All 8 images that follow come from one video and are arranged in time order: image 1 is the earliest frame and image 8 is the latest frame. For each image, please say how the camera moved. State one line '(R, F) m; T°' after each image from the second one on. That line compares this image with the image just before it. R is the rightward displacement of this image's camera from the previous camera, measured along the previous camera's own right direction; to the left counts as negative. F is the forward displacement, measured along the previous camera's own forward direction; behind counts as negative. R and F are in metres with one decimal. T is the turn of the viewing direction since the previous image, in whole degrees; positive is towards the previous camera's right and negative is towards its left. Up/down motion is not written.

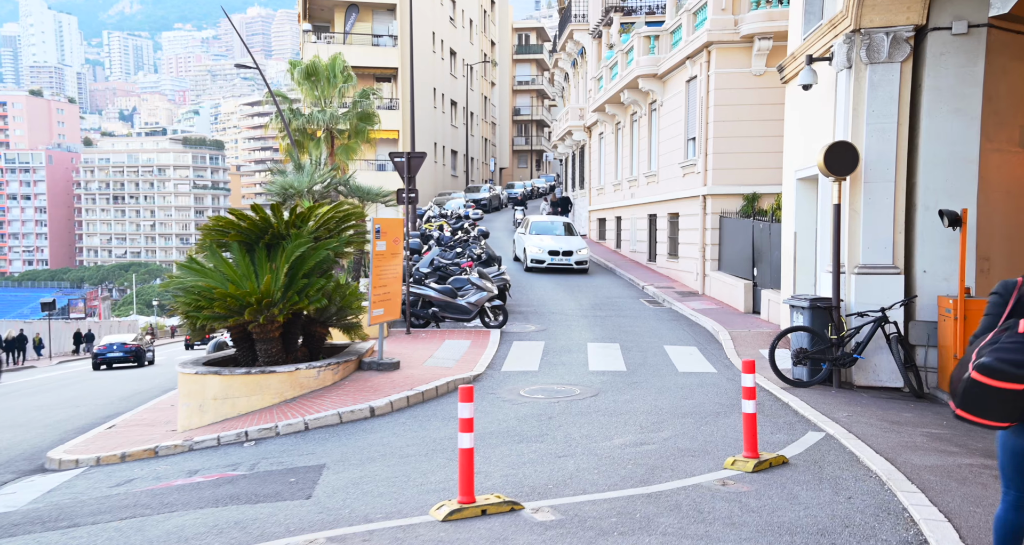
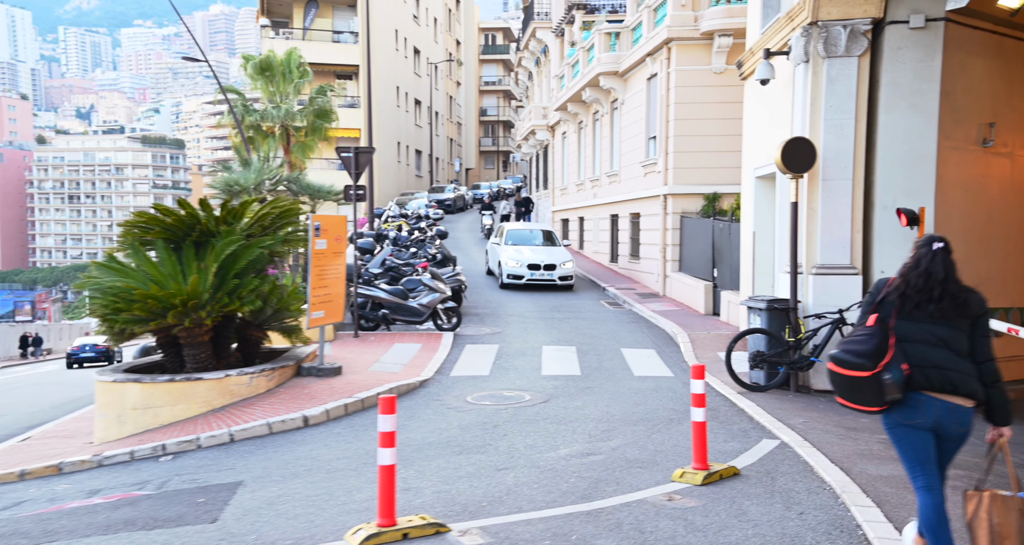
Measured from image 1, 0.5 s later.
(+0.2, +0.4) m; +2°
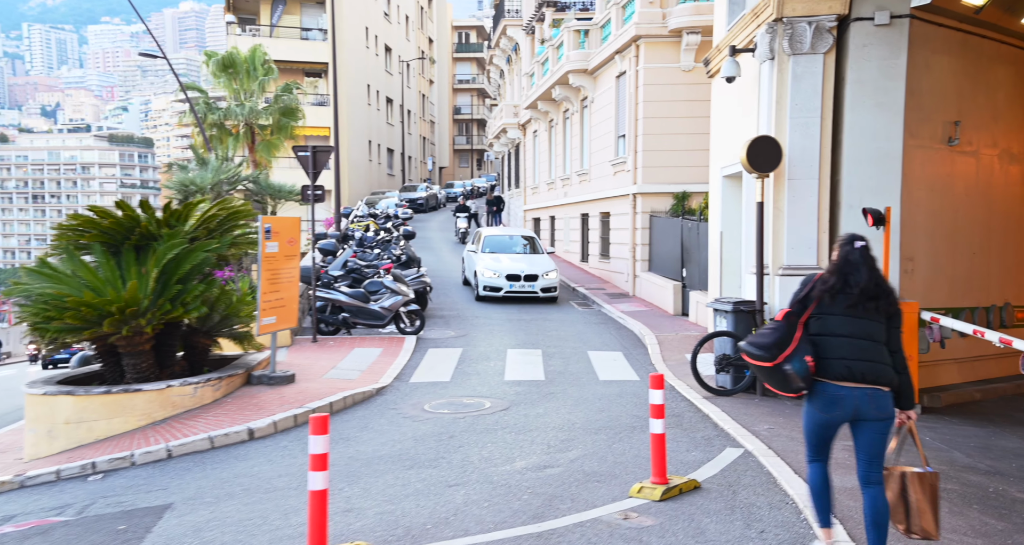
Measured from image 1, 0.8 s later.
(+0.2, +0.3) m; +2°
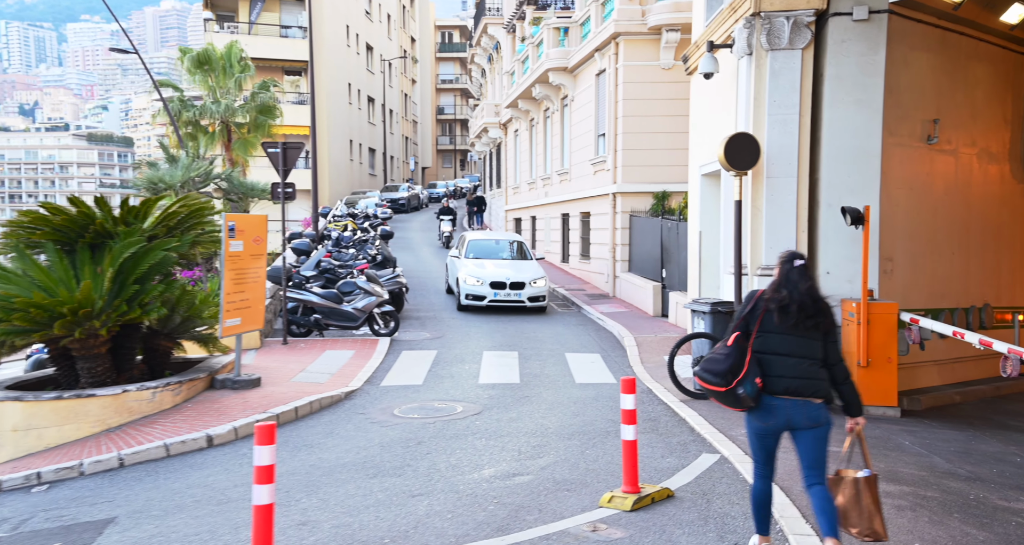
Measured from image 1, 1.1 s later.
(+0.1, +0.3) m; +1°
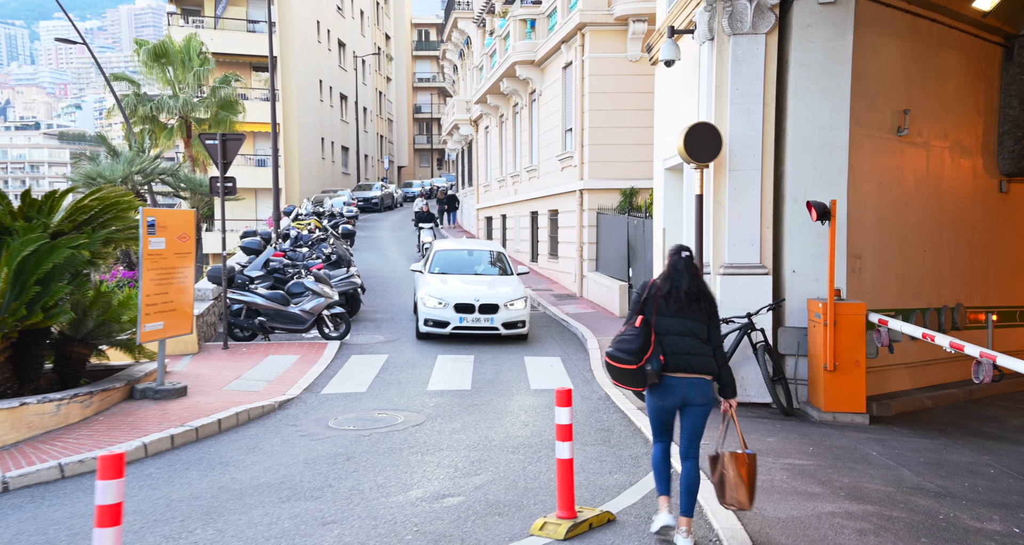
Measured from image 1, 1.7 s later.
(+0.4, +0.6) m; +1°
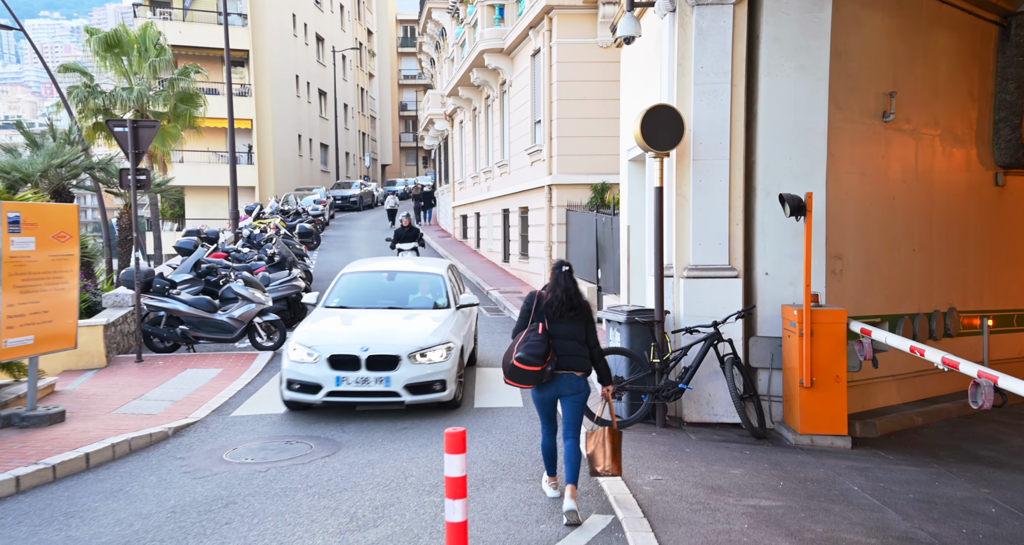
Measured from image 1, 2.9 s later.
(+0.6, +1.2) m; +1°
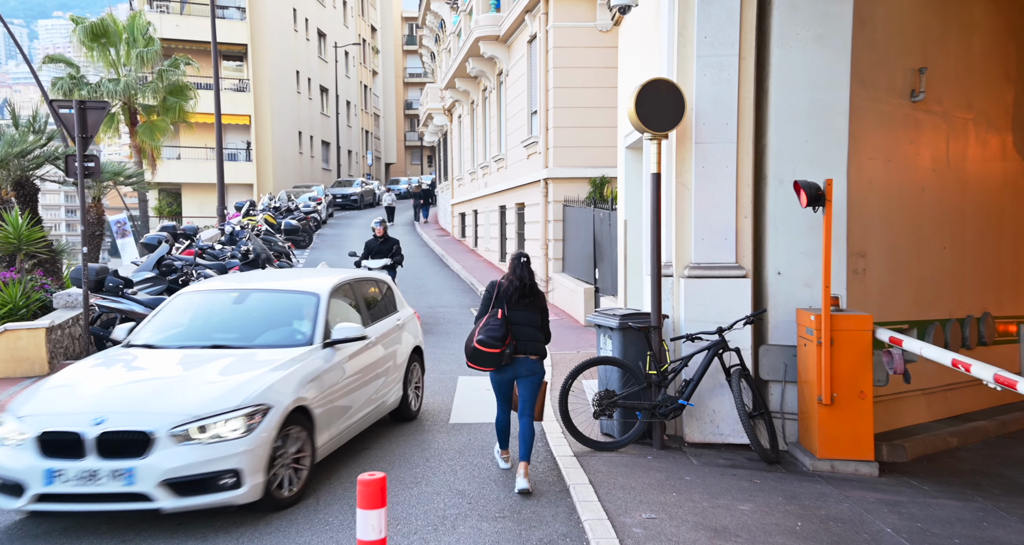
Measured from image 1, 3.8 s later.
(+0.3, +1.1) m; 0°
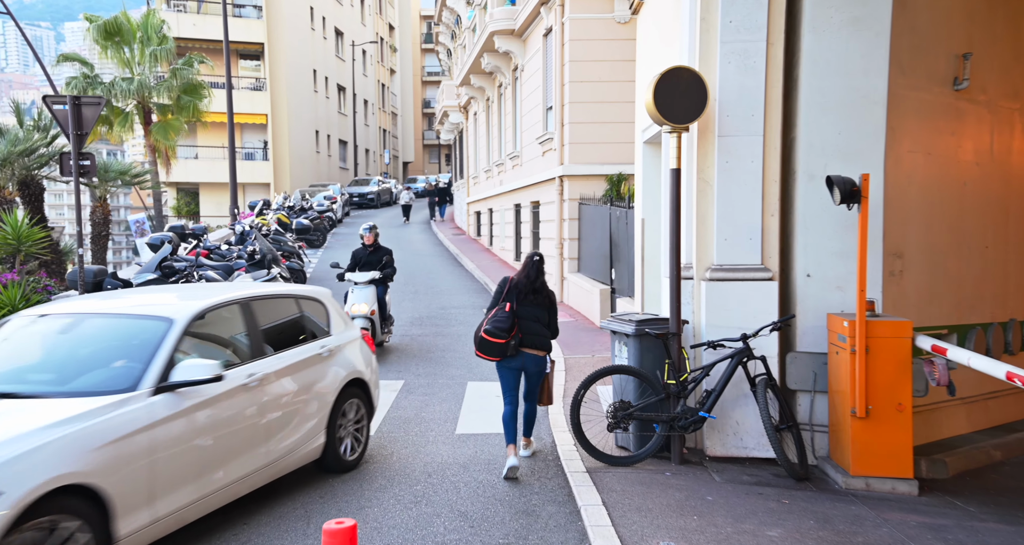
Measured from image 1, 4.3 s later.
(+0.1, +0.5) m; -1°
